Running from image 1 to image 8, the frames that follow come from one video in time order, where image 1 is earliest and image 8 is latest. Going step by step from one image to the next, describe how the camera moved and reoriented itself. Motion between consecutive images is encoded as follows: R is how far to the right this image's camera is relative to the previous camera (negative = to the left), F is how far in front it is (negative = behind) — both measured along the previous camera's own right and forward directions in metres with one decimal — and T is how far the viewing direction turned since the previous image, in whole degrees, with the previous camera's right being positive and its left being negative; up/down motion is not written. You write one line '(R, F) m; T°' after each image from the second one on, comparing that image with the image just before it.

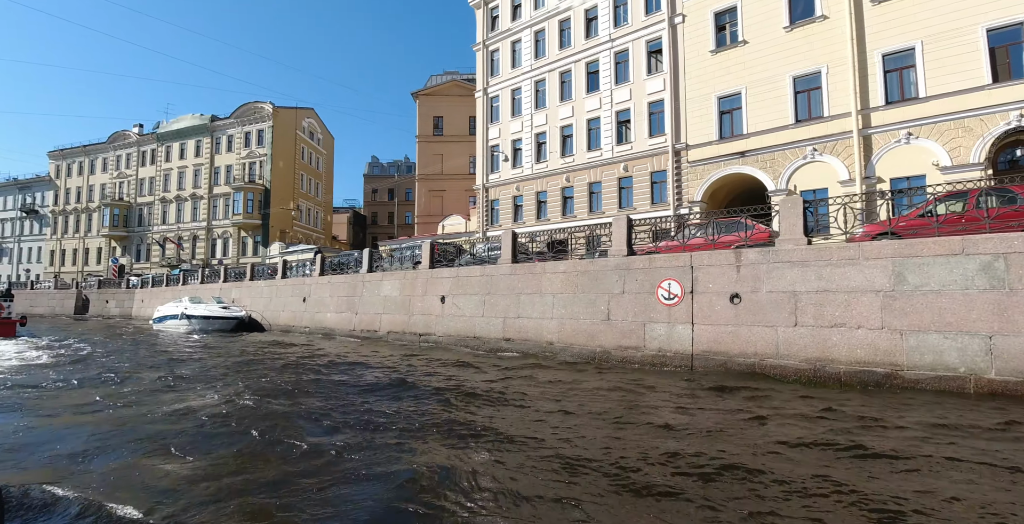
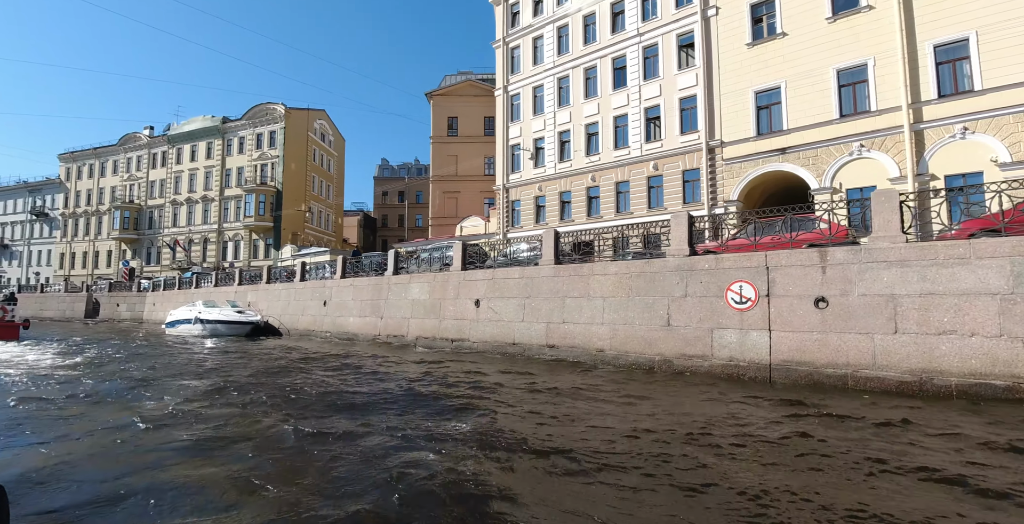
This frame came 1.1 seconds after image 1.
(-0.9, +0.9) m; -1°
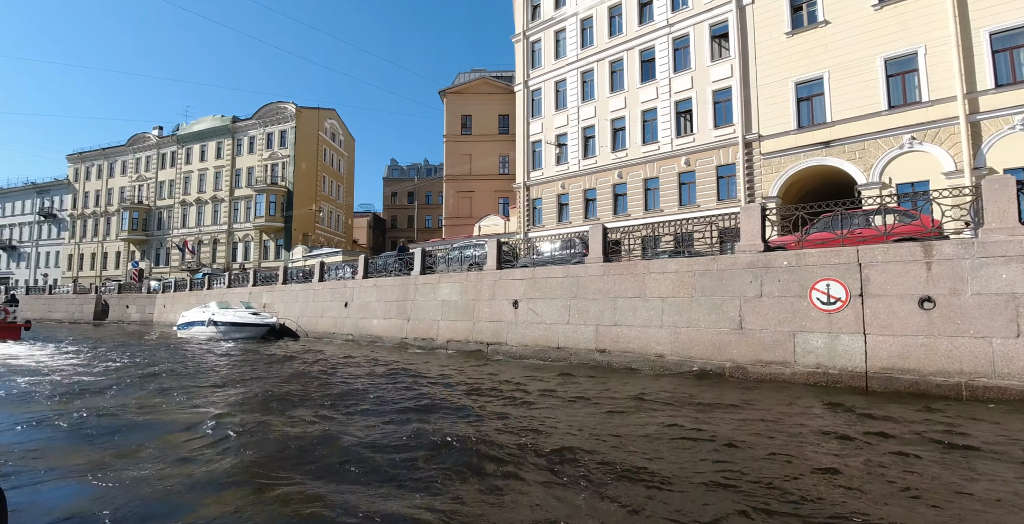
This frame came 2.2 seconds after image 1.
(-0.9, +0.9) m; 0°
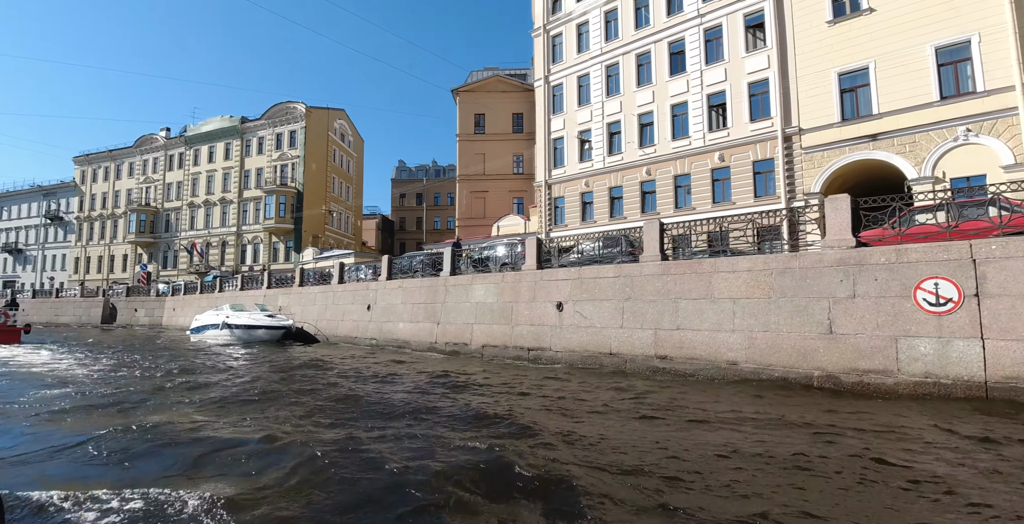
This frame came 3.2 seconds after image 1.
(-0.9, +0.9) m; 0°
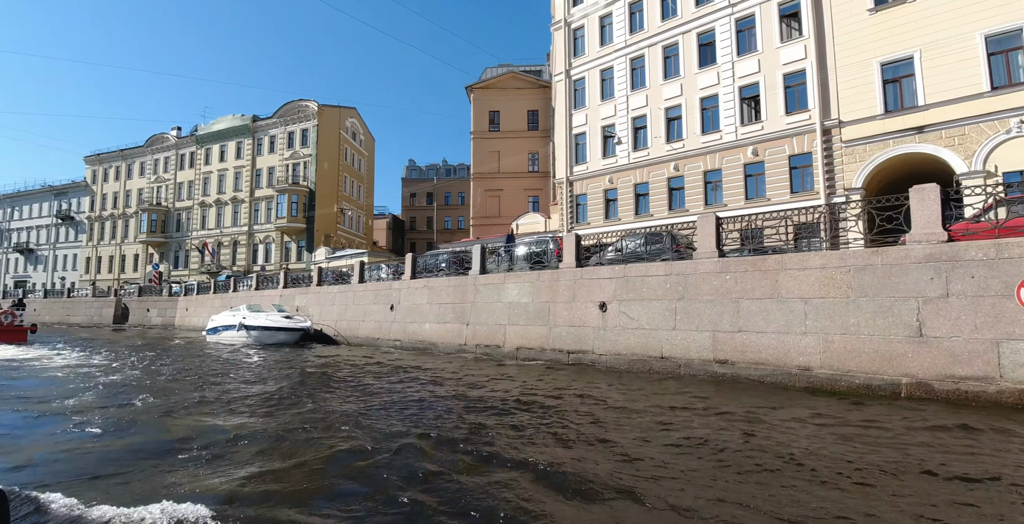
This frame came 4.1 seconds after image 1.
(-0.7, +0.7) m; -1°
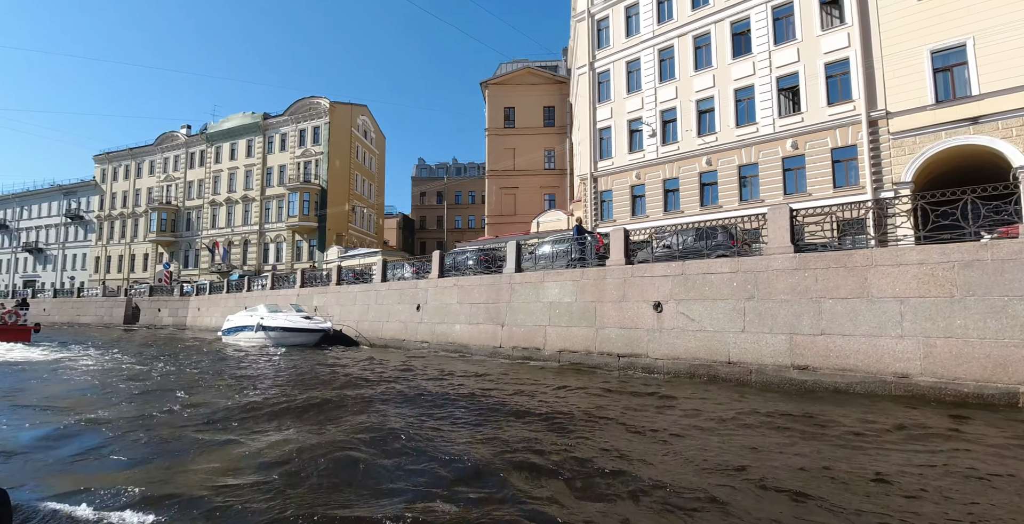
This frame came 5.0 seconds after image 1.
(-0.8, +0.8) m; 0°
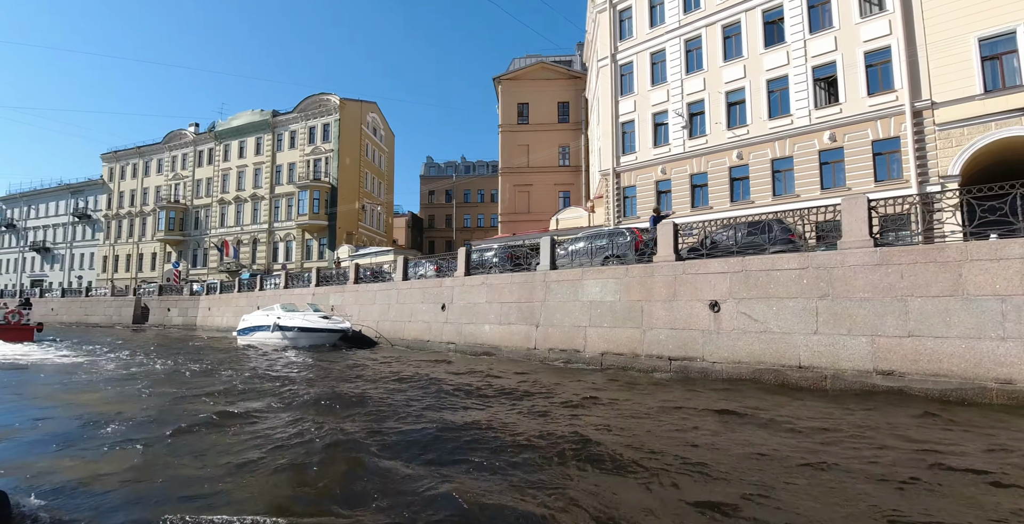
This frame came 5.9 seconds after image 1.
(-0.7, +0.7) m; 0°
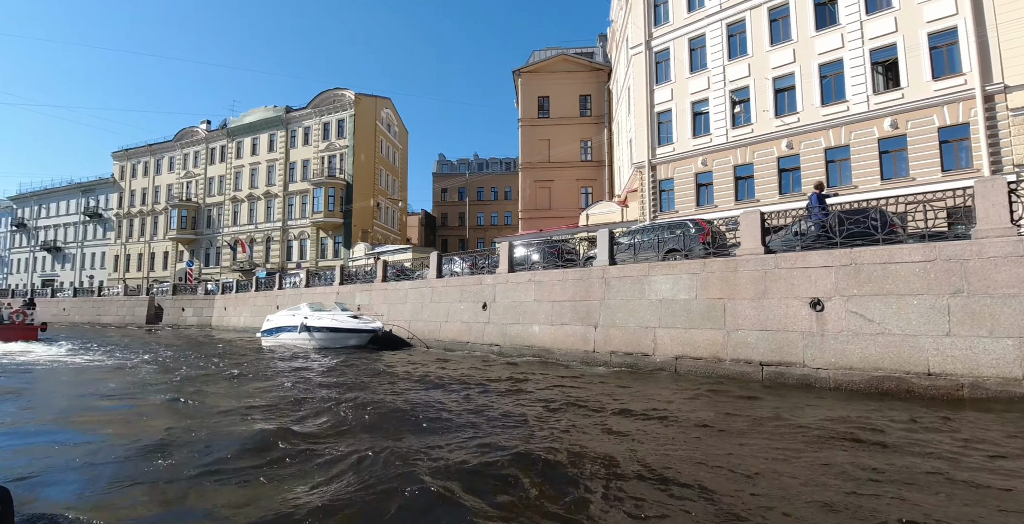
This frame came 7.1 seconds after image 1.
(-1.1, +1.0) m; -1°
